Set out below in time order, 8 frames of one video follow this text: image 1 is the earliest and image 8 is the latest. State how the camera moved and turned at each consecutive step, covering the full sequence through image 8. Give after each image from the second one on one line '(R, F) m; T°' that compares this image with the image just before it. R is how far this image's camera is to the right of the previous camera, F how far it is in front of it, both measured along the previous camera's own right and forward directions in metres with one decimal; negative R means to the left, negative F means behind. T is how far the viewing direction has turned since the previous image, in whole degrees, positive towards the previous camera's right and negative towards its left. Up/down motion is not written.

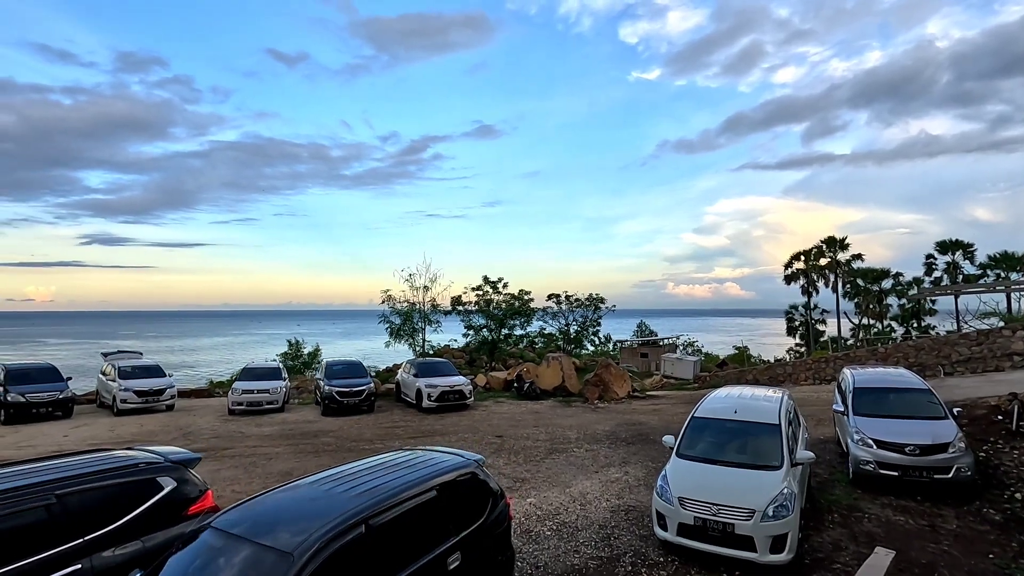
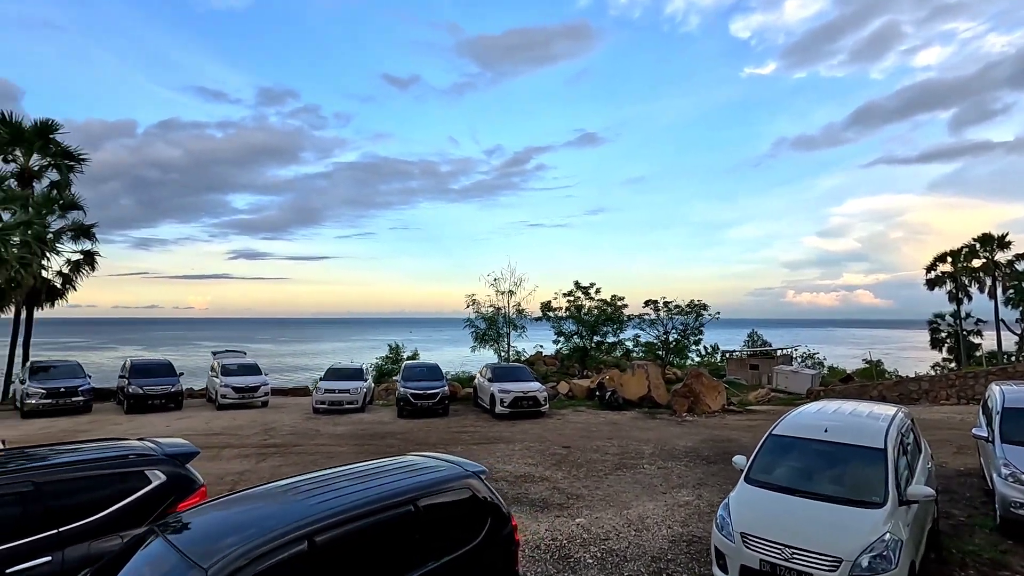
(+0.8, +0.9) m; -11°
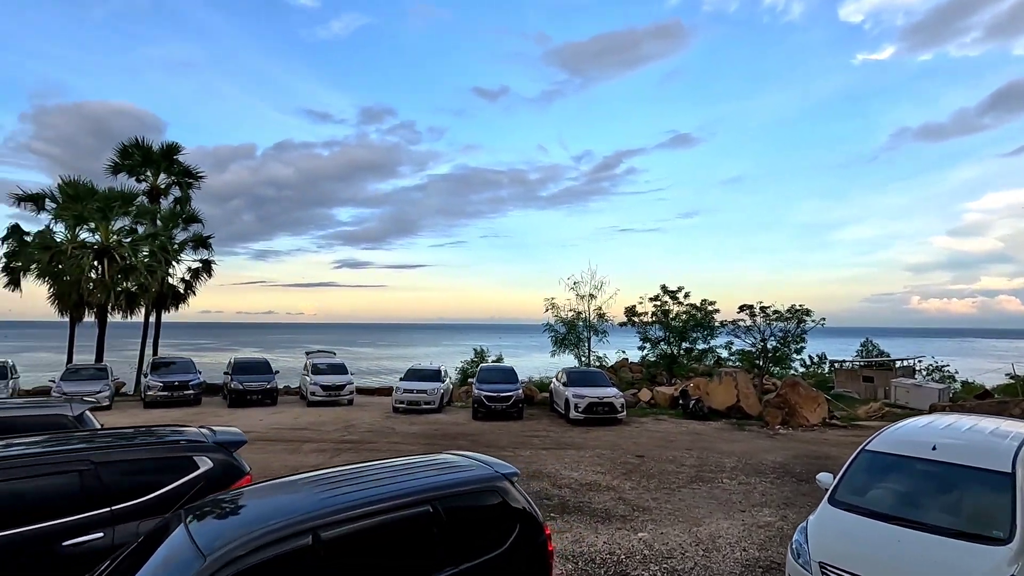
(+0.5, +0.4) m; -9°
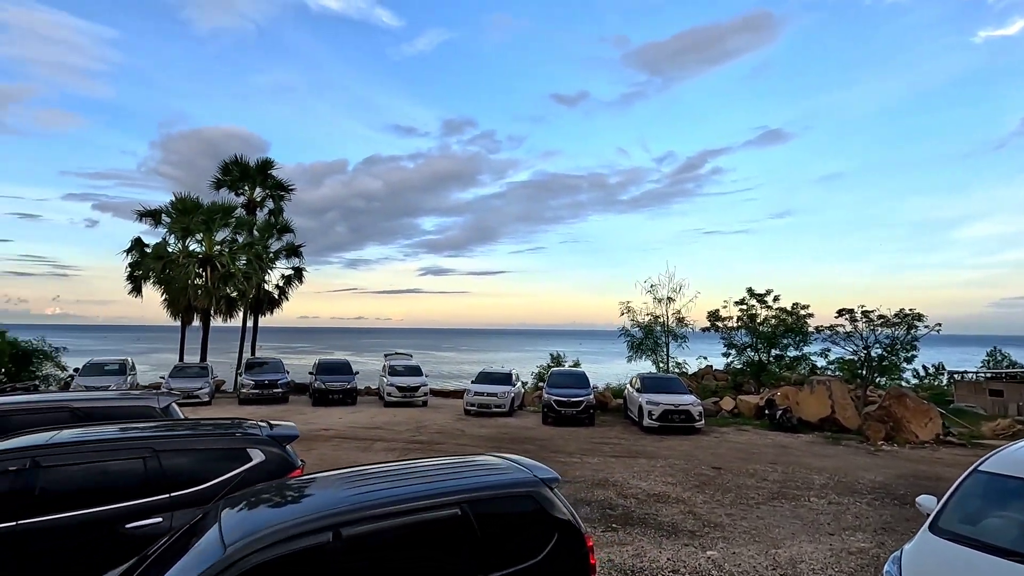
(+0.3, +0.3) m; -9°
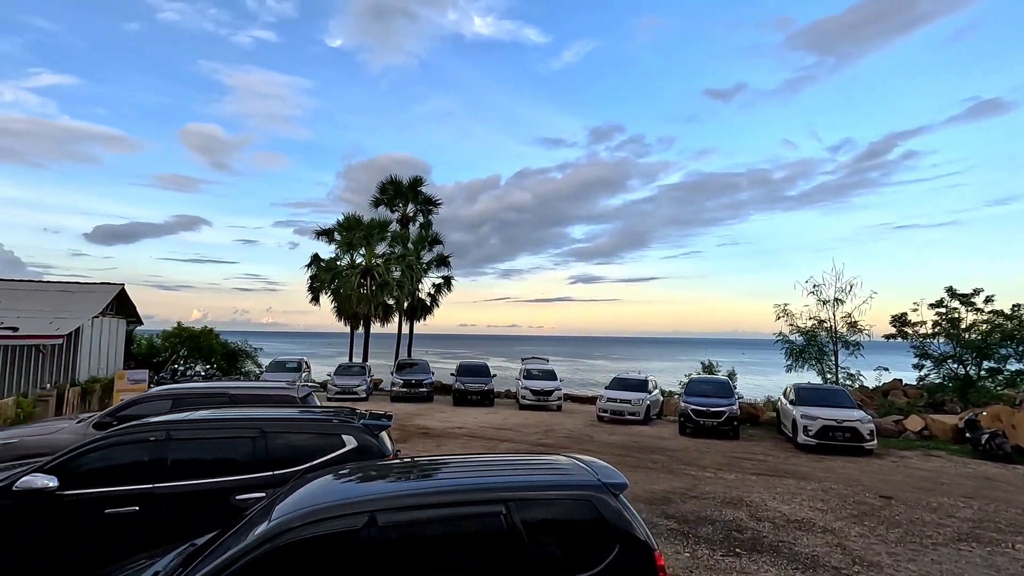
(+0.6, +0.4) m; -16°
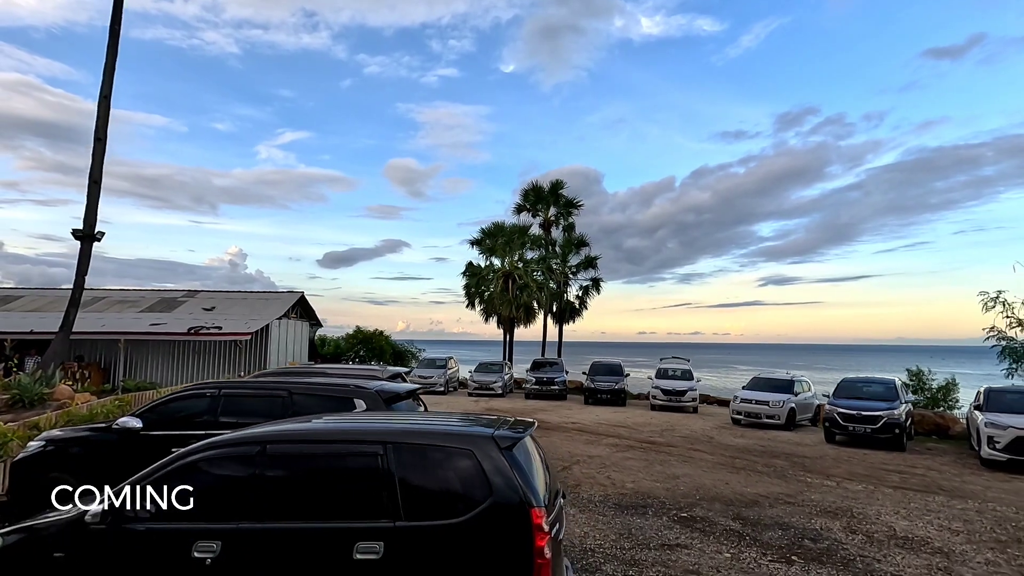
(+1.9, +0.3) m; -19°
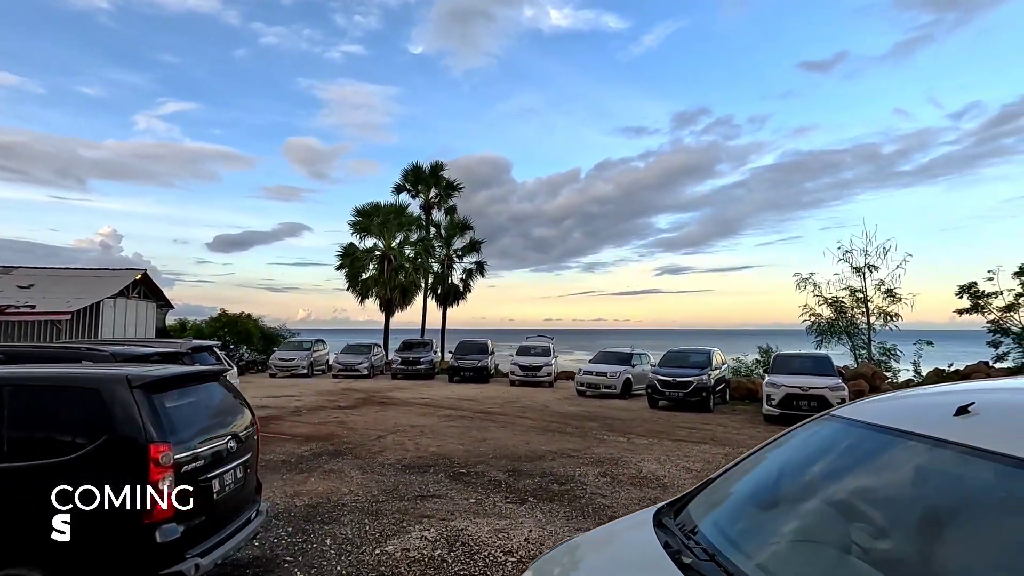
(+1.7, -0.3) m; +10°
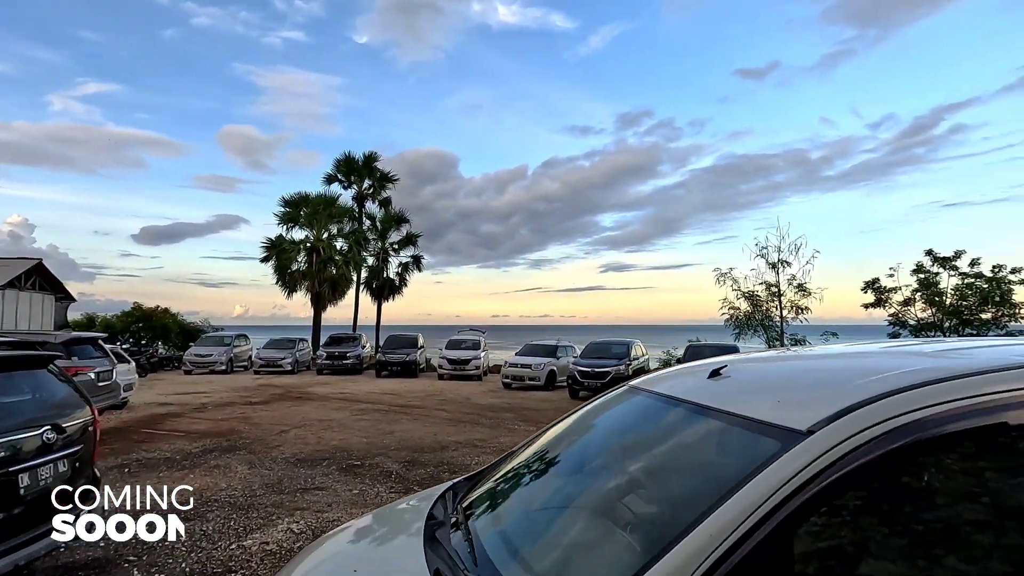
(+0.7, 0.0) m; +6°
